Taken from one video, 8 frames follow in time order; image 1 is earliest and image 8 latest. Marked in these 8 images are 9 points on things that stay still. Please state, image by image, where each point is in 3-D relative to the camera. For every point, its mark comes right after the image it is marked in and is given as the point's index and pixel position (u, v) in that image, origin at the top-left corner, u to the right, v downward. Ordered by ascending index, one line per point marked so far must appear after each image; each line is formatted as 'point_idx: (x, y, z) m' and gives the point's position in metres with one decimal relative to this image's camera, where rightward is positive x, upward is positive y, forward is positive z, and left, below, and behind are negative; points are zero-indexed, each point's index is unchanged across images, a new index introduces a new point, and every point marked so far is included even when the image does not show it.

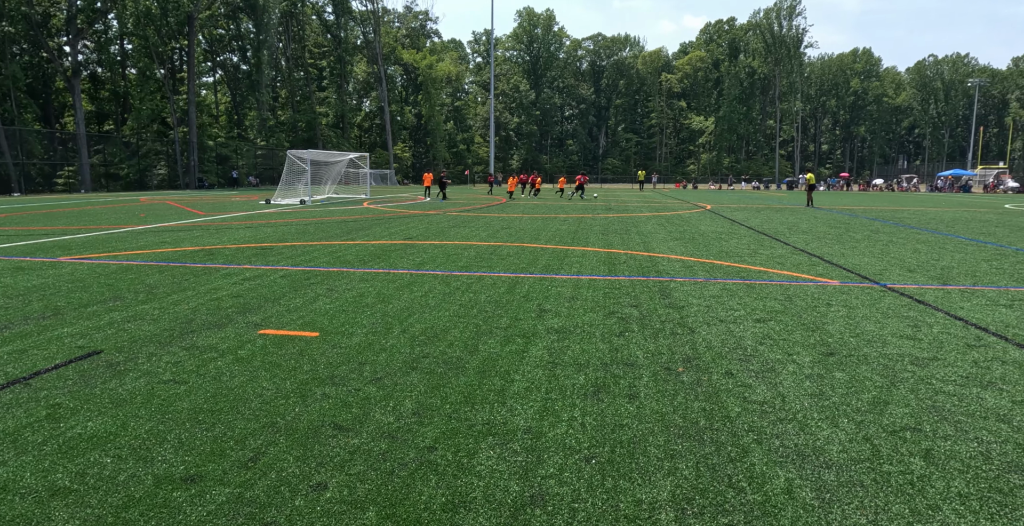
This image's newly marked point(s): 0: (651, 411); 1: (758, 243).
0: (+1.0, -1.1, +4.7) m
1: (+4.5, +0.4, +12.1) m
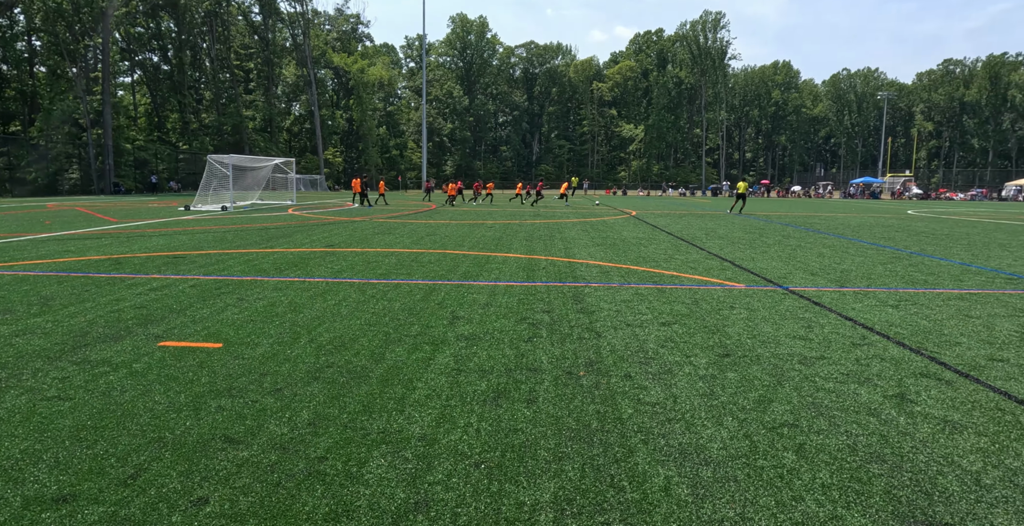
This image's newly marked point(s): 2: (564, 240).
0: (+0.2, -1.1, +4.8) m
1: (+3.1, +0.3, +12.5) m
2: (+1.1, +0.4, +13.7) m
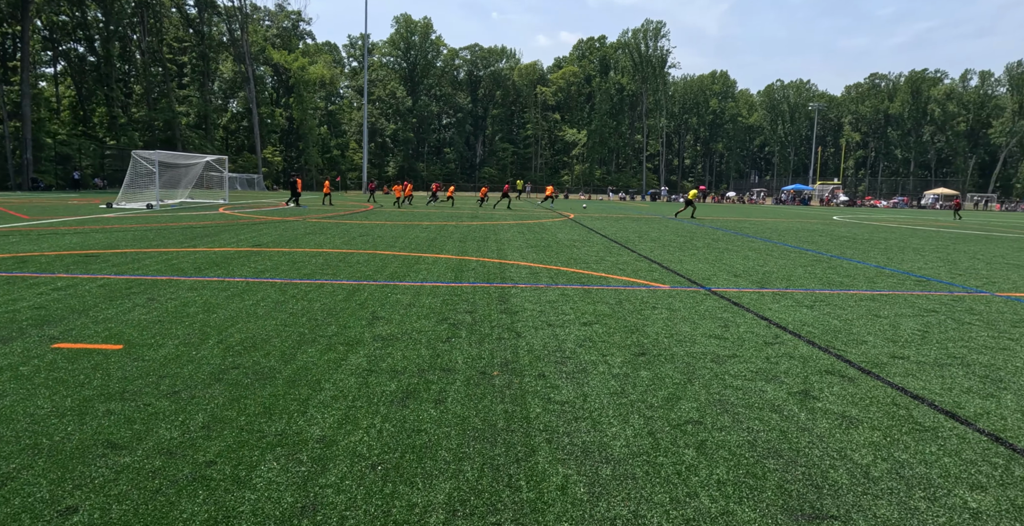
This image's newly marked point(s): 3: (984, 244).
0: (-0.4, -1.1, +4.7) m
1: (+1.8, +0.2, +12.6) m
2: (-0.3, +0.4, +13.6) m
3: (+10.3, +0.4, +14.4) m
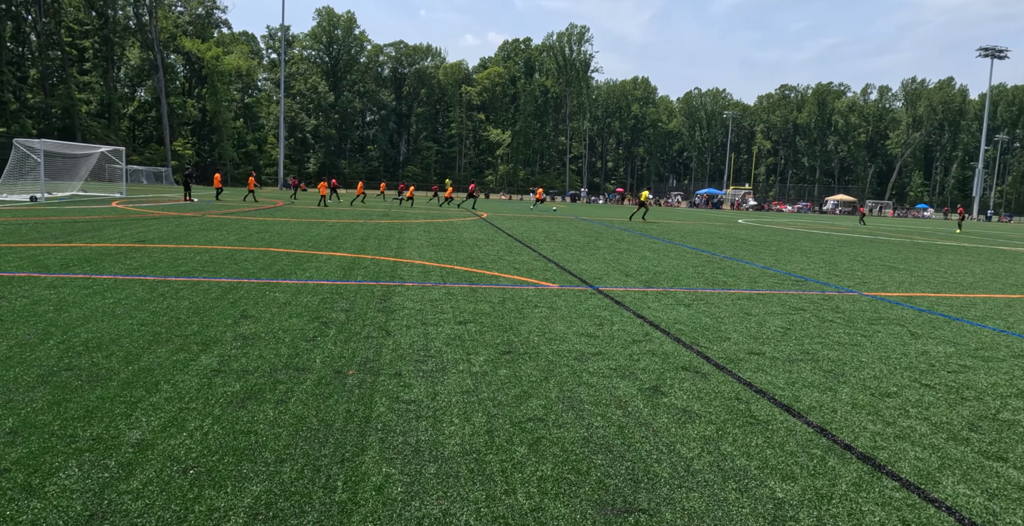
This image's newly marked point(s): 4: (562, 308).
0: (-1.5, -1.0, +4.5) m
1: (-0.1, +0.3, +12.5) m
2: (-2.3, +0.4, +13.4) m
3: (+8.2, +0.4, +15.3) m
4: (+0.6, -0.5, +7.7) m
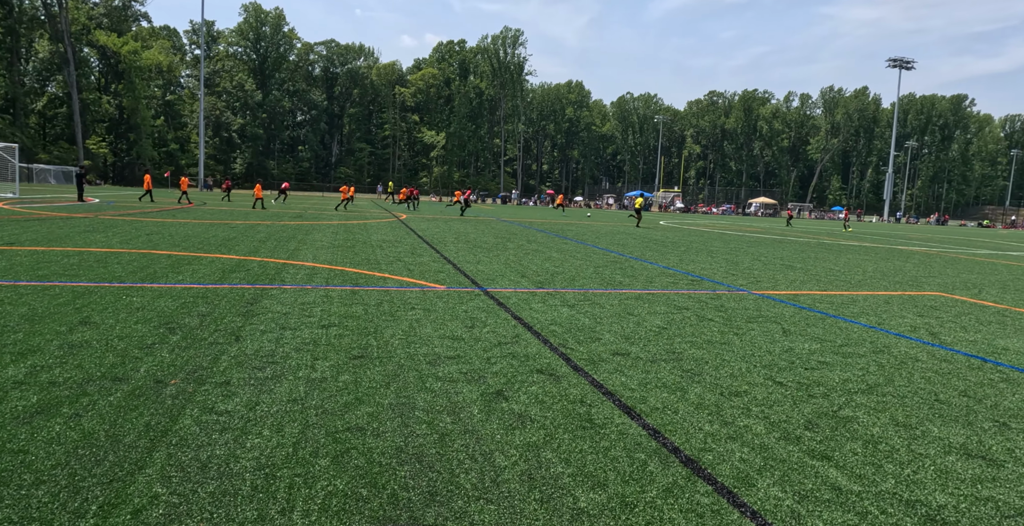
0: (-2.7, -1.0, +4.0) m
1: (-1.9, +0.2, +12.2) m
2: (-4.1, +0.4, +12.8) m
3: (+6.1, +0.4, +15.6) m
4: (-0.8, -0.5, +7.4) m
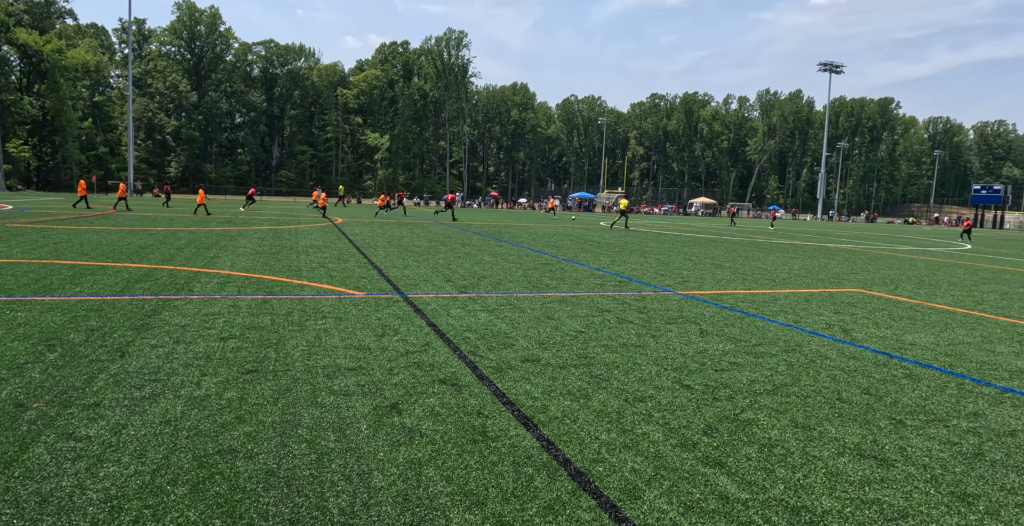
0: (-3.3, -1.1, +3.6) m
1: (-3.2, +0.1, +11.8) m
2: (-5.4, +0.3, +12.3) m
3: (+4.6, +0.4, +15.7) m
4: (-1.8, -0.6, +7.1) m
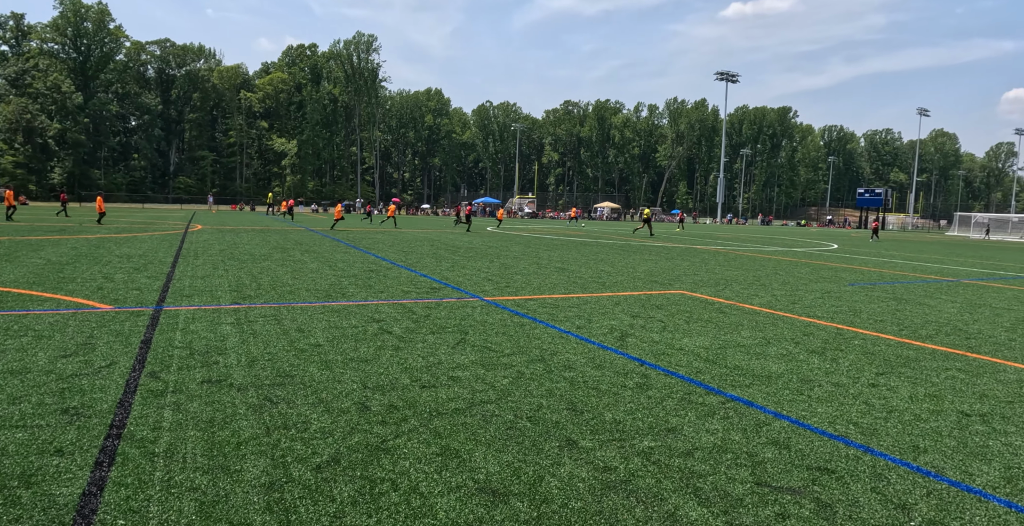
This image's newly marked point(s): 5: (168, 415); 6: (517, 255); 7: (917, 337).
0: (-5.6, -1.2, +2.5) m
1: (-6.1, 0.0, +10.7) m
2: (-8.4, +0.1, +11.0) m
3: (+1.2, +0.3, +15.3) m
4: (-4.3, -0.7, +6.2) m
5: (-2.3, -1.0, +4.3) m
6: (+0.2, +0.2, +14.1) m
7: (+4.5, -0.8, +7.2) m
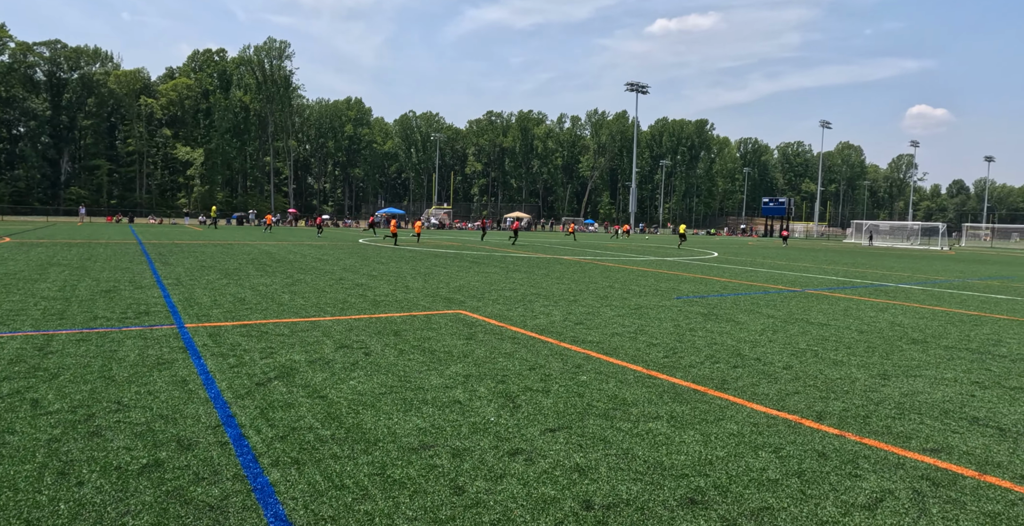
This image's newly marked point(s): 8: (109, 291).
0: (-8.3, -1.3, +0.4) m
1: (-9.4, -0.3, +8.6) m
2: (-11.7, -0.2, +8.7) m
3: (-2.3, 0.0, +13.6) m
4: (-7.3, -0.9, +4.1) m
5: (-5.1, -1.1, +2.4) m
6: (-3.3, -0.1, +12.3) m
7: (+1.4, -0.9, +5.7) m
8: (-5.6, -0.4, +9.2) m
